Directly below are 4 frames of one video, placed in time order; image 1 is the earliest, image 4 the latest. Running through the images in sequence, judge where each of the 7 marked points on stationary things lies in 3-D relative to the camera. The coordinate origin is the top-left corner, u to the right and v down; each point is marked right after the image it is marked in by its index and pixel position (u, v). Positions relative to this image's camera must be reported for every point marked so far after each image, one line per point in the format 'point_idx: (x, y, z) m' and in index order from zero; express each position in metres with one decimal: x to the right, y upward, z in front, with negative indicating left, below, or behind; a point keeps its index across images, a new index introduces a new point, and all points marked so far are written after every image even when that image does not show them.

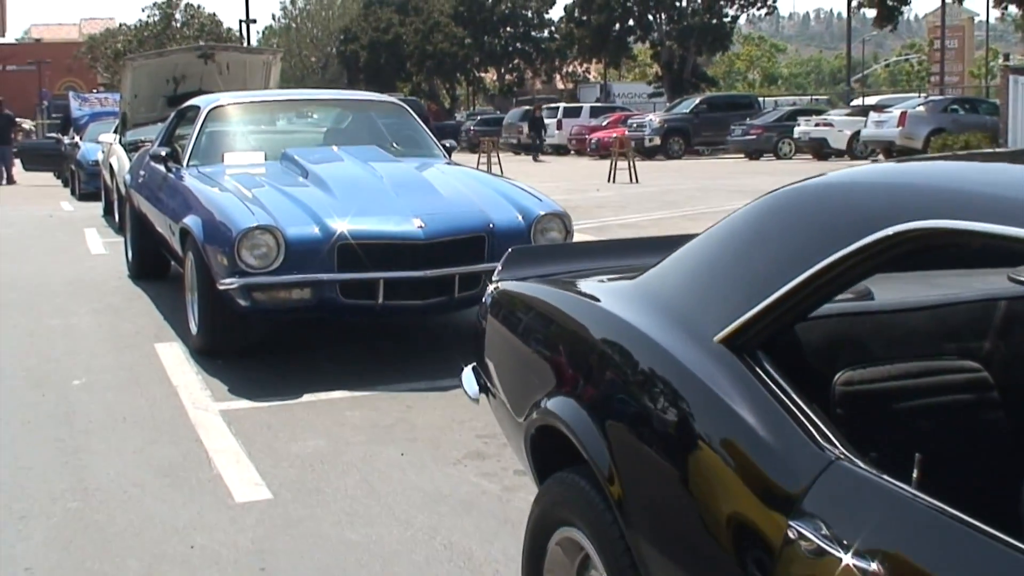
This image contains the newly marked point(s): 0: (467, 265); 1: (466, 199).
0: (-0.2, +0.1, +6.6) m
1: (-0.3, +0.5, +6.9) m
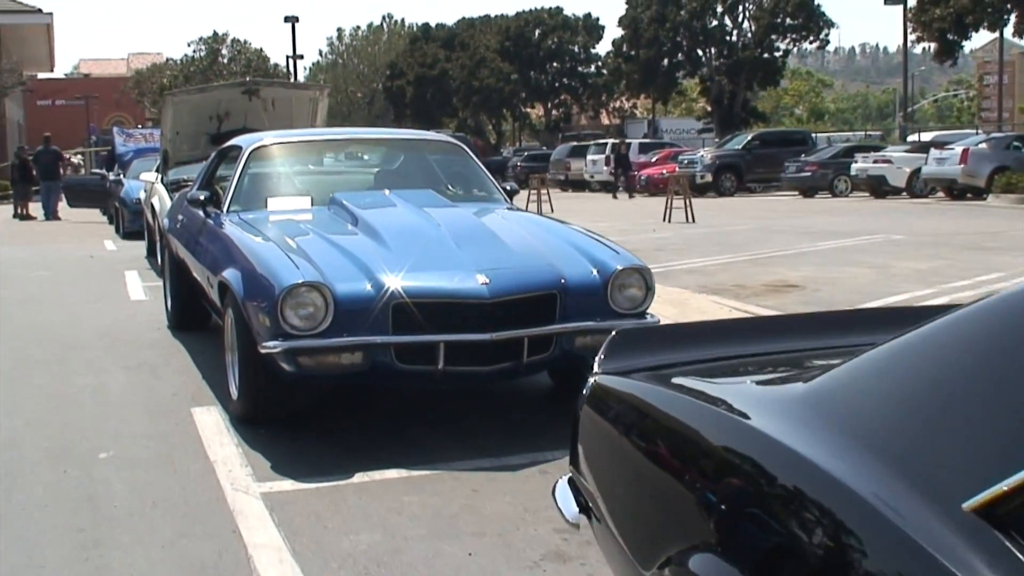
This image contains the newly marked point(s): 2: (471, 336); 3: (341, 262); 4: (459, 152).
0: (+0.1, -0.2, +5.9) m
1: (+0.1, +0.2, +6.2) m
2: (-0.2, -0.2, +5.7) m
3: (-0.8, +0.1, +6.1) m
4: (-0.3, +0.9, +8.4) m
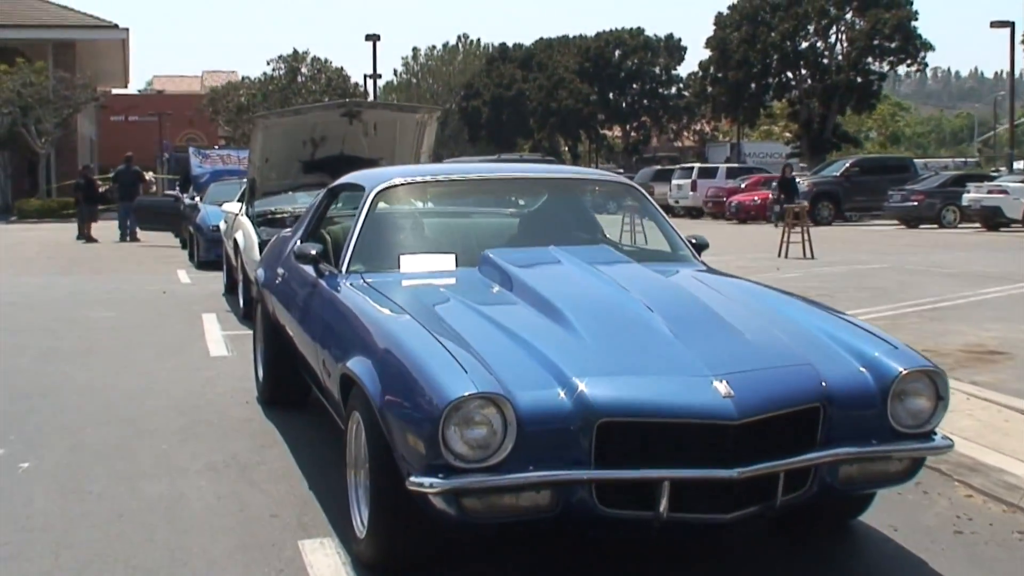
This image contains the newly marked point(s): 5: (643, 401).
0: (+0.9, -0.5, +4.1) m
1: (+0.9, -0.2, +4.5) m
2: (+0.6, -0.6, +4.0) m
3: (0.0, -0.2, +4.4) m
4: (+0.6, +0.5, +6.7) m
5: (+0.4, -0.4, +4.0) m
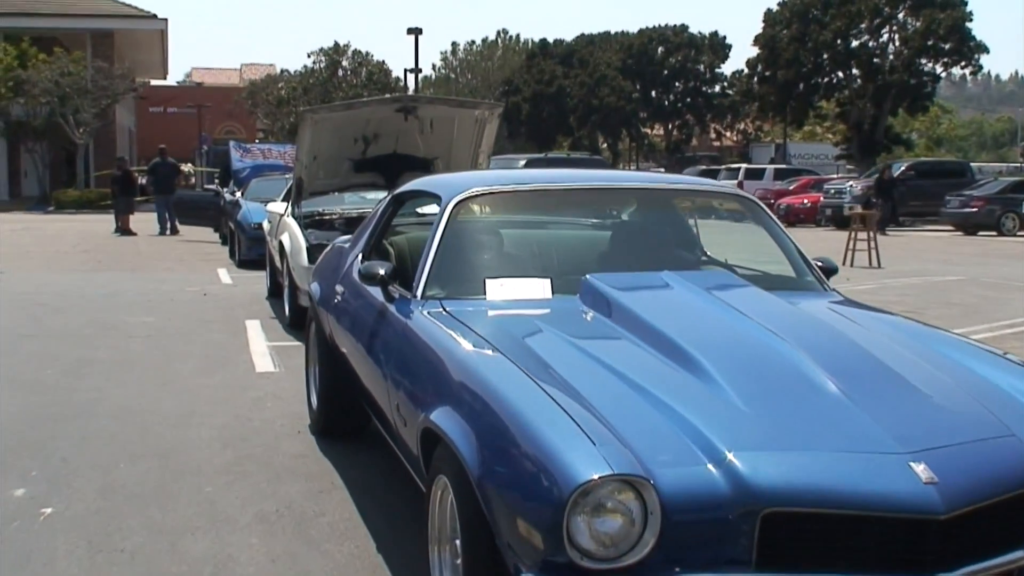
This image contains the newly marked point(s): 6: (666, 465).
0: (+1.3, -0.7, +3.3) m
1: (+1.3, -0.3, +3.6) m
2: (+0.9, -0.7, +3.1) m
3: (+0.4, -0.3, +3.5) m
4: (+1.0, +0.4, +5.9) m
5: (+0.7, -0.5, +3.1) m
6: (+0.4, -0.4, +3.2) m
